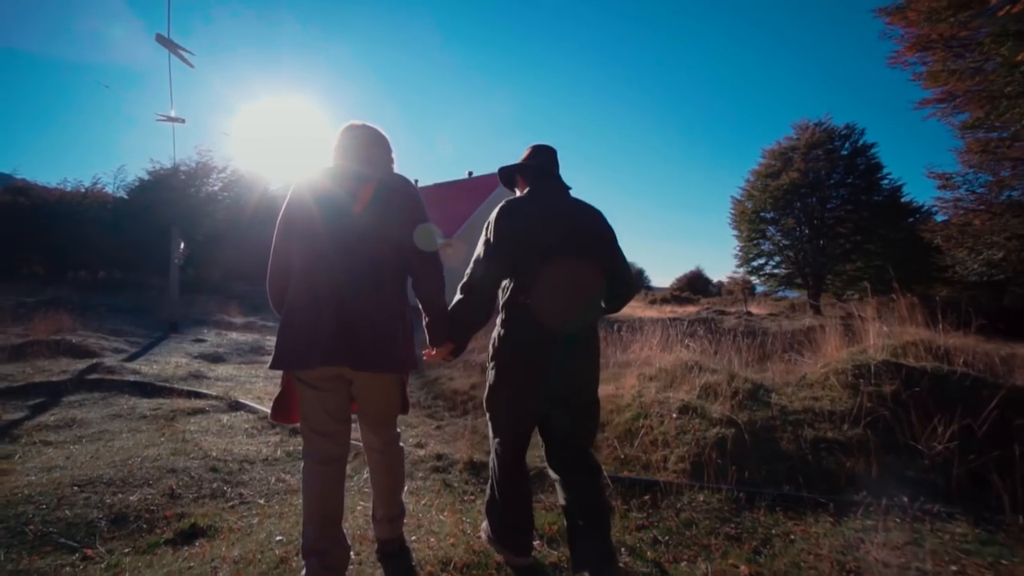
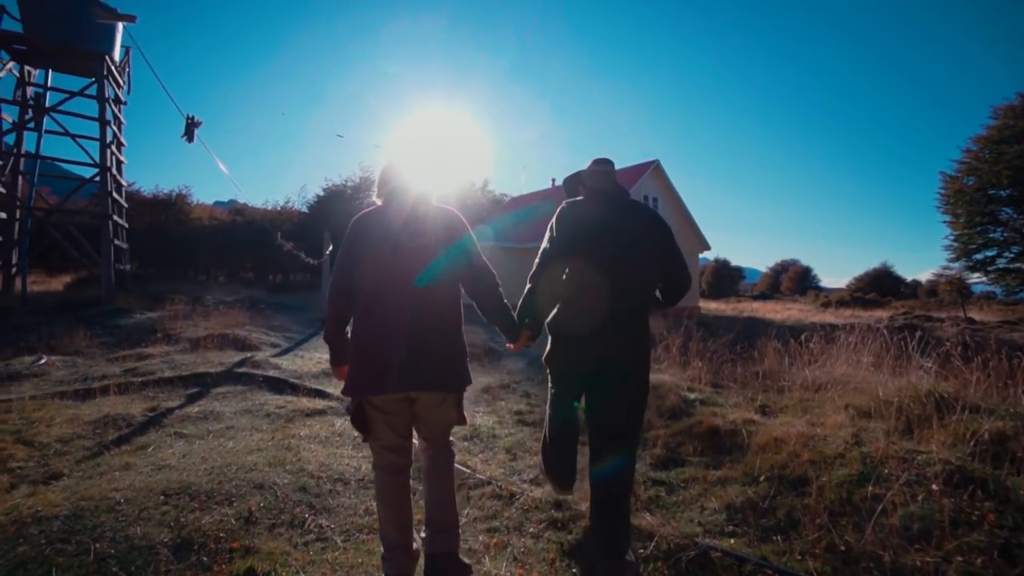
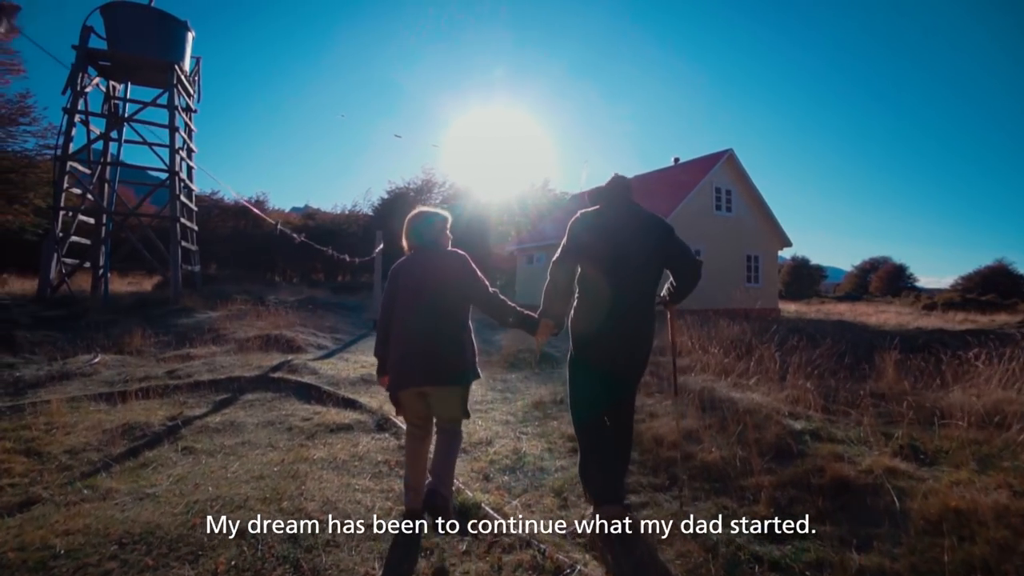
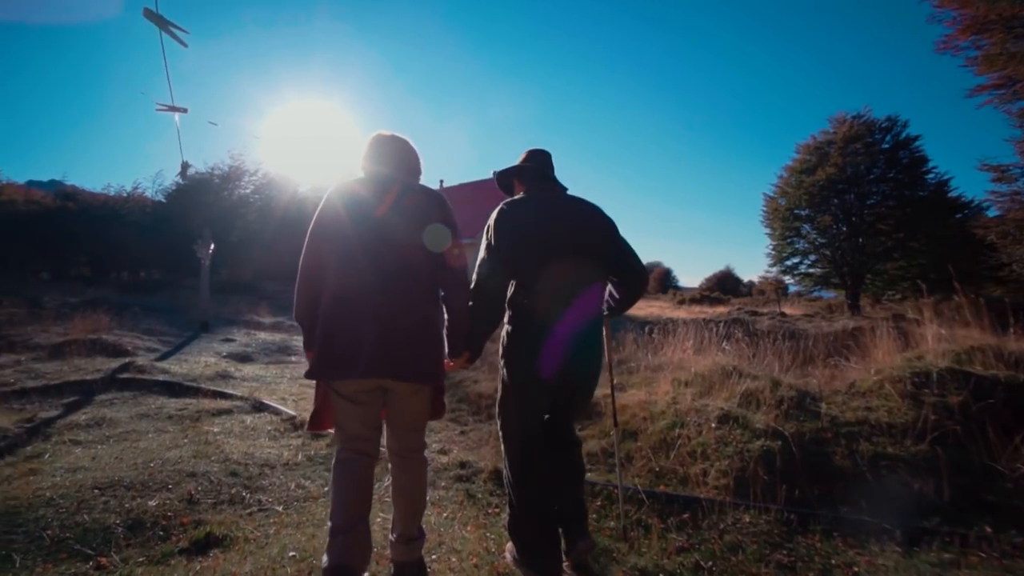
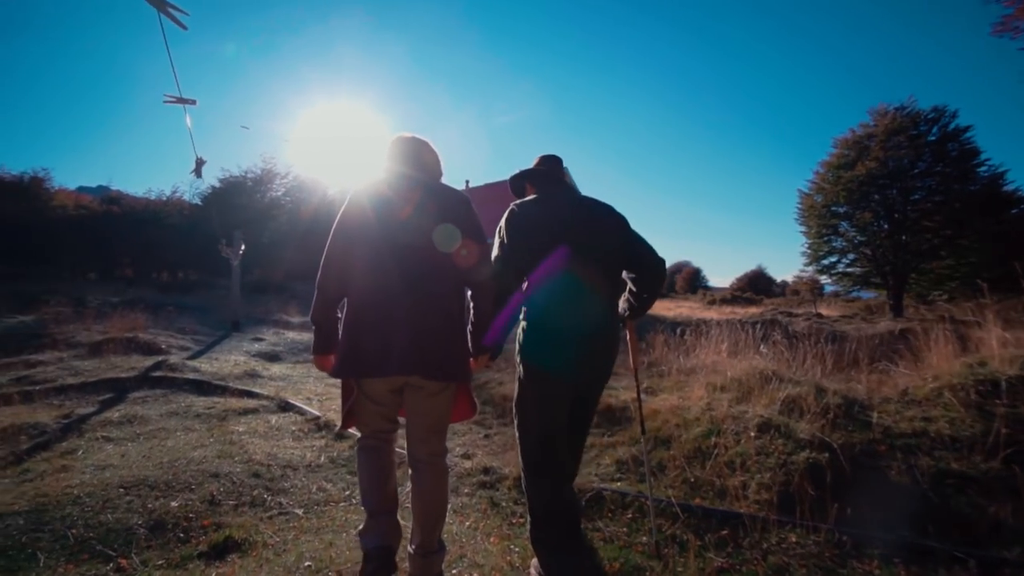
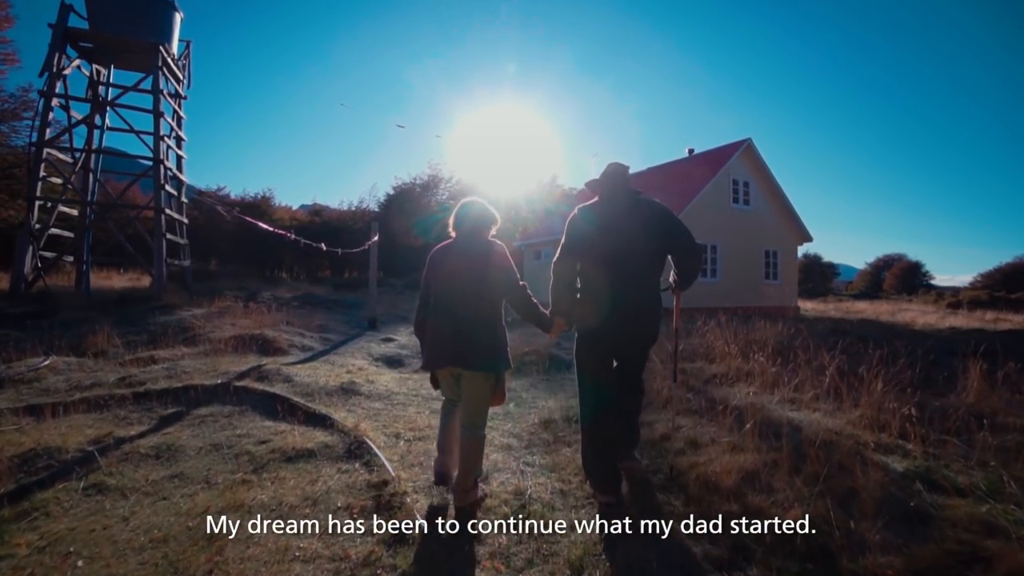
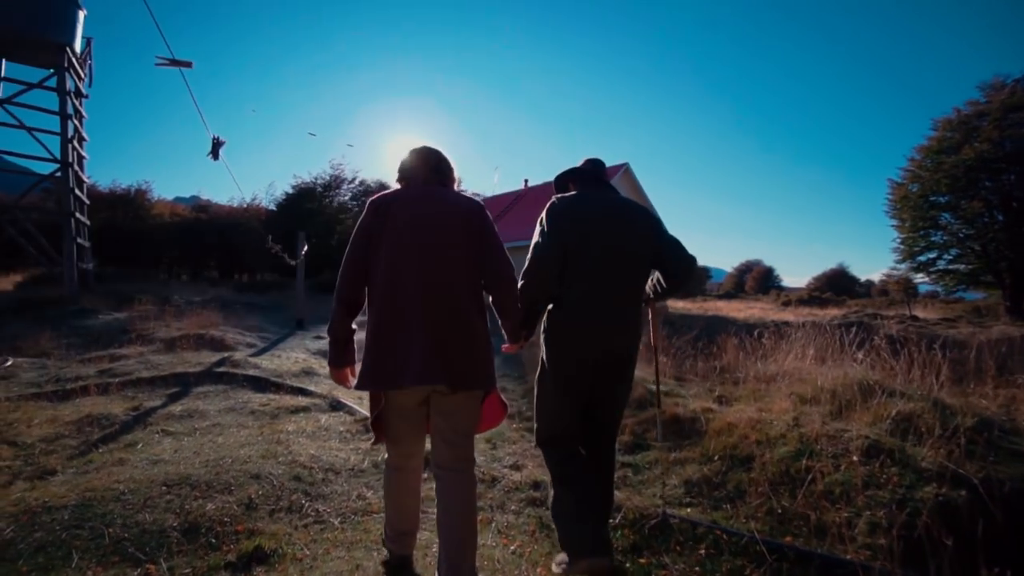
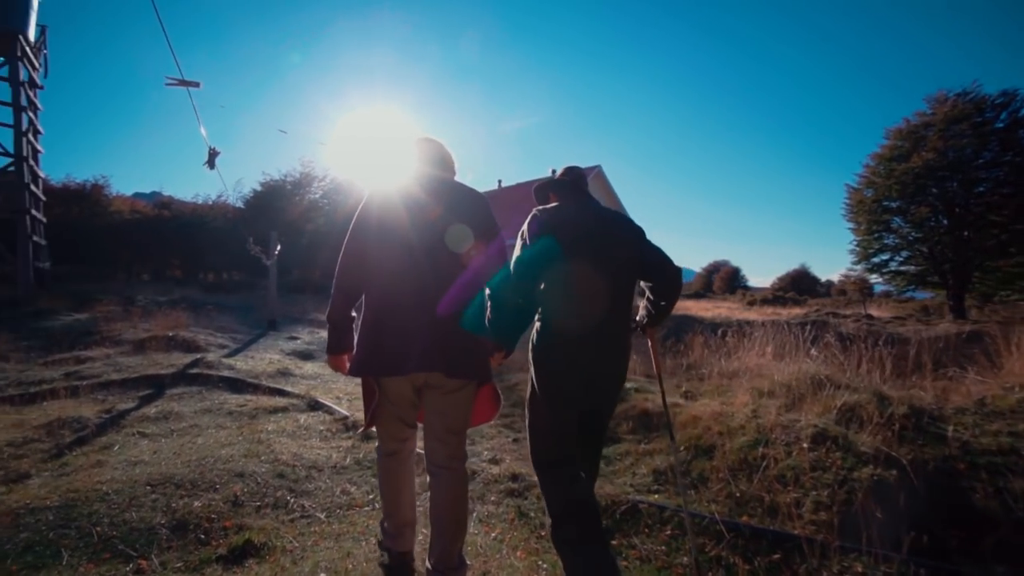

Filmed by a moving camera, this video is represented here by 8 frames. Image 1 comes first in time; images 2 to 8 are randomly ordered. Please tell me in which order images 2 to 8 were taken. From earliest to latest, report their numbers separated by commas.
4, 5, 8, 7, 2, 3, 6
